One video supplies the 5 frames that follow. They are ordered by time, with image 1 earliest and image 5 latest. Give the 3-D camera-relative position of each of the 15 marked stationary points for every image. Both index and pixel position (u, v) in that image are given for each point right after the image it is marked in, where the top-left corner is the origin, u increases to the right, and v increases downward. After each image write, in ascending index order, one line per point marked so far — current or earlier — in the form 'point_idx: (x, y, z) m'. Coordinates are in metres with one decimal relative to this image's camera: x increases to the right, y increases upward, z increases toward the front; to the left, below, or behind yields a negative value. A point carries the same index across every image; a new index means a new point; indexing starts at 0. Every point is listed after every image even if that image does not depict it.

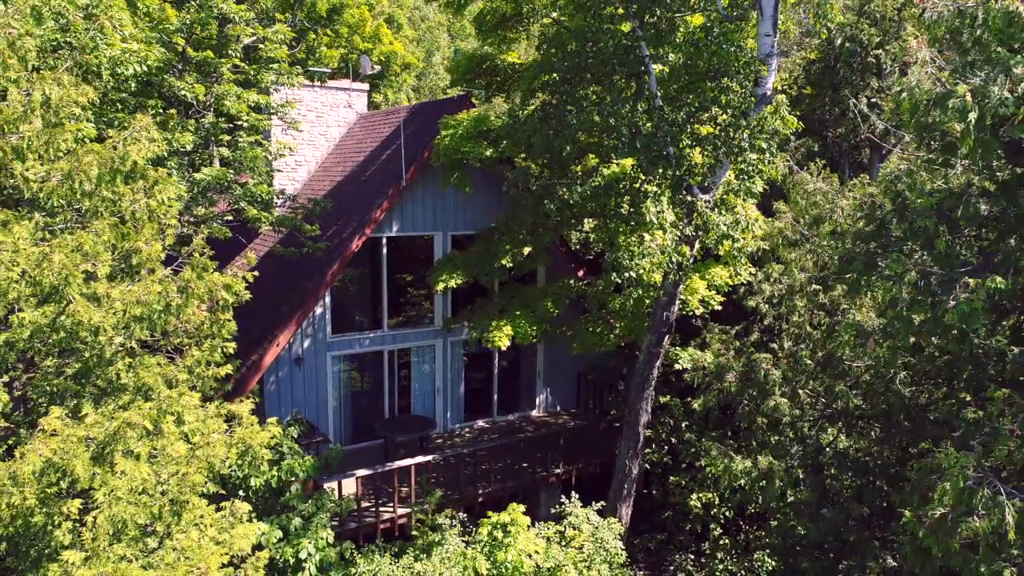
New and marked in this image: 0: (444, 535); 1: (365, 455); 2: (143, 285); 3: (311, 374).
0: (-0.8, -3.1, +8.7) m
1: (-2.7, -3.0, +12.8) m
2: (-2.9, 0.0, +5.5) m
3: (-3.5, -1.5, +12.2) m
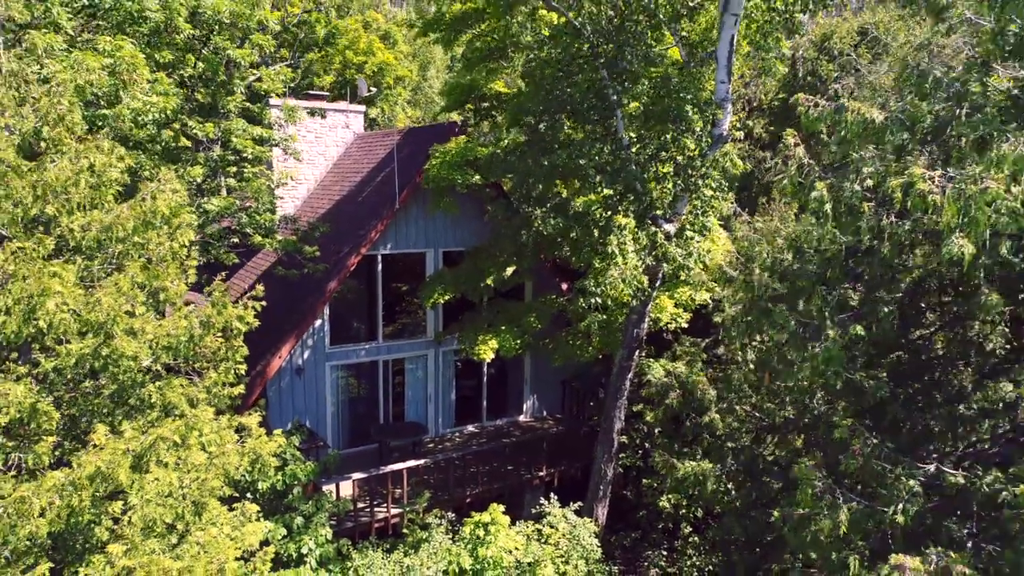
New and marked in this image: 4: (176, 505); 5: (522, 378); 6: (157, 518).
0: (-1.1, -3.4, +9.6) m
1: (-2.9, -3.3, +13.7) m
2: (-3.1, -0.3, +6.4) m
3: (-3.8, -1.8, +13.1) m
4: (-2.9, -1.8, +5.9) m
5: (+0.3, -2.0, +16.2) m
6: (-3.0, -1.9, +5.8) m
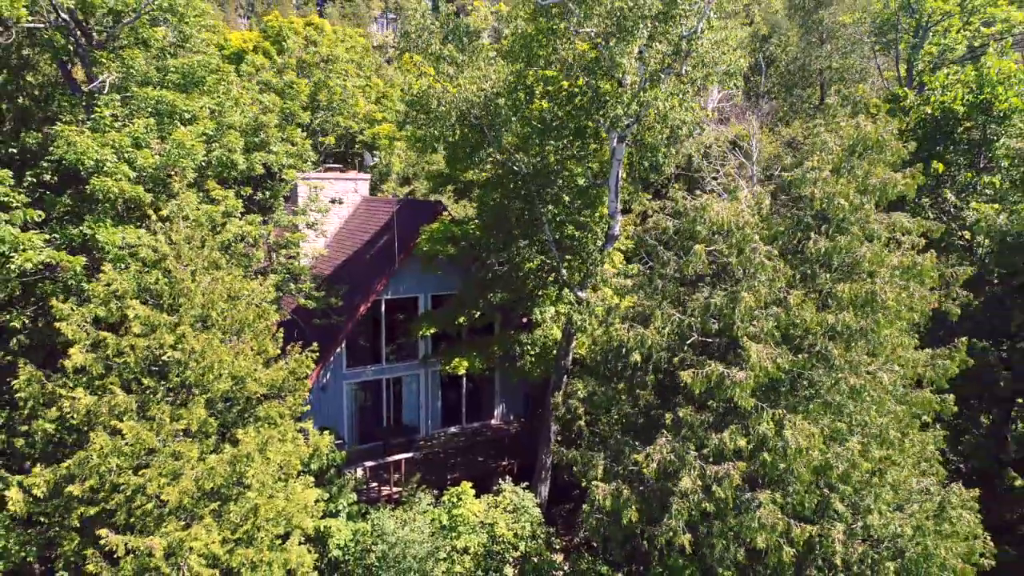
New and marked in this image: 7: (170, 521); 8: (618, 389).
0: (-1.9, -4.4, +14.5) m
1: (-3.8, -4.3, +18.5) m
2: (-3.9, -1.3, +11.2) m
3: (-4.6, -2.8, +17.9) m
4: (-3.7, -2.9, +10.8) m
5: (-0.6, -3.0, +21.0) m
6: (-3.7, -2.9, +10.6) m
7: (-4.8, -3.2, +9.8) m
8: (+1.4, -1.4, +9.7) m
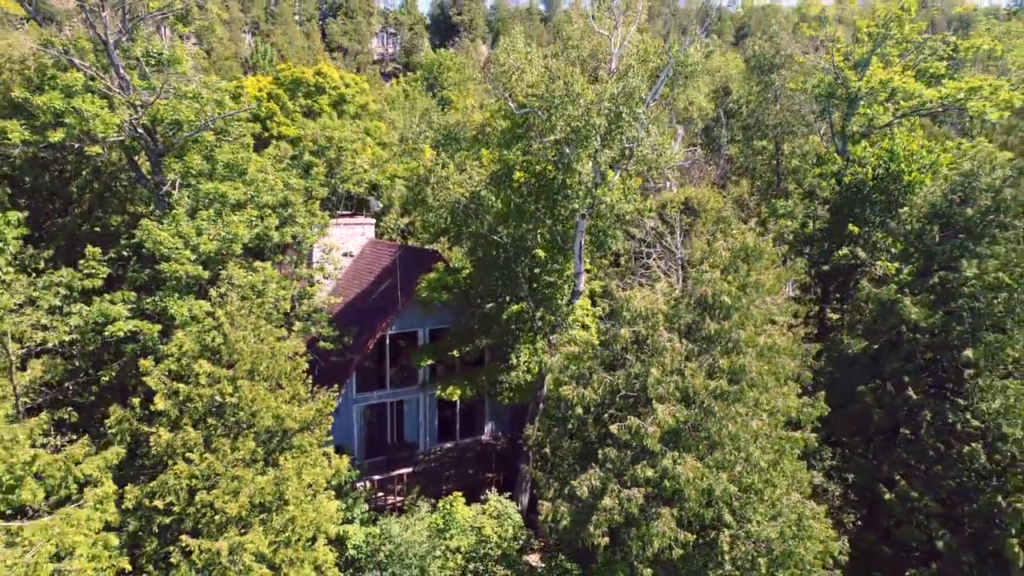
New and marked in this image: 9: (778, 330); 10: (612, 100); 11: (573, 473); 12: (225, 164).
0: (-2.3, -5.6, +17.6) m
1: (-4.2, -5.5, +21.7) m
2: (-4.3, -2.5, +14.4) m
3: (-5.0, -3.9, +21.1) m
4: (-4.1, -4.0, +13.9) m
5: (-1.0, -4.2, +24.2) m
6: (-4.2, -4.1, +13.7) m
7: (-5.2, -4.4, +12.9) m
8: (+1.0, -2.6, +12.9) m
9: (+4.7, -0.8, +12.5) m
10: (+2.2, +4.0, +15.0) m
11: (+1.1, -3.3, +12.4) m
12: (-6.7, +2.9, +16.2) m
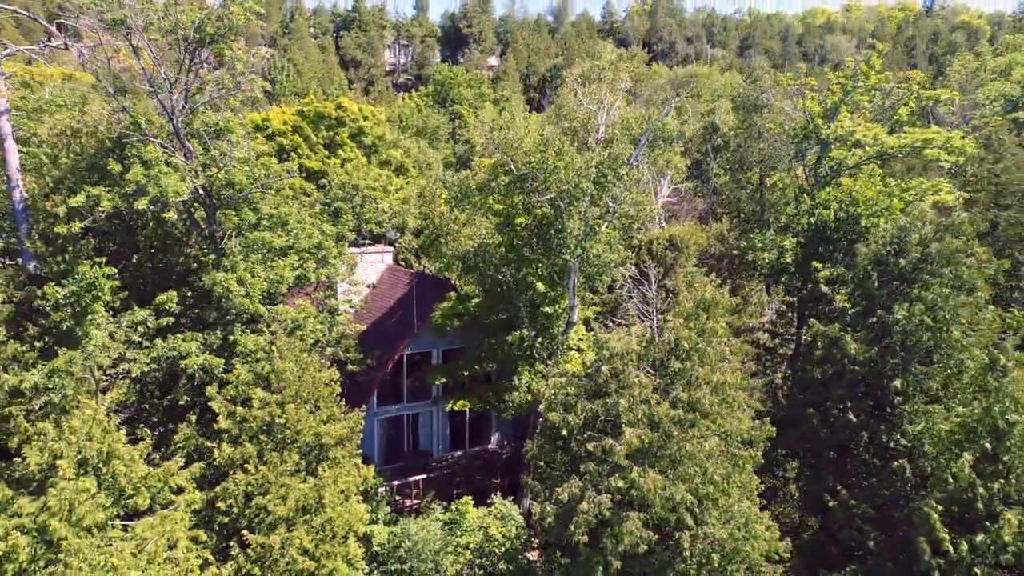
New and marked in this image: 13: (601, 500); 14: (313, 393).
0: (-2.2, -6.5, +20.3) m
1: (-4.1, -6.4, +24.4) m
2: (-4.3, -3.4, +17.1) m
3: (-4.9, -4.8, +23.8) m
4: (-4.1, -4.9, +16.6) m
5: (-0.8, -5.1, +26.8) m
6: (-4.1, -5.0, +16.4) m
7: (-5.2, -5.3, +15.6) m
8: (+1.0, -3.5, +15.5) m
9: (+4.7, -1.7, +15.1) m
10: (+2.2, +3.1, +17.7) m
11: (+1.1, -4.2, +15.1) m
12: (-6.6, +2.0, +19.0) m
13: (+1.7, -4.2, +13.7) m
14: (-4.8, -2.5, +16.9) m
